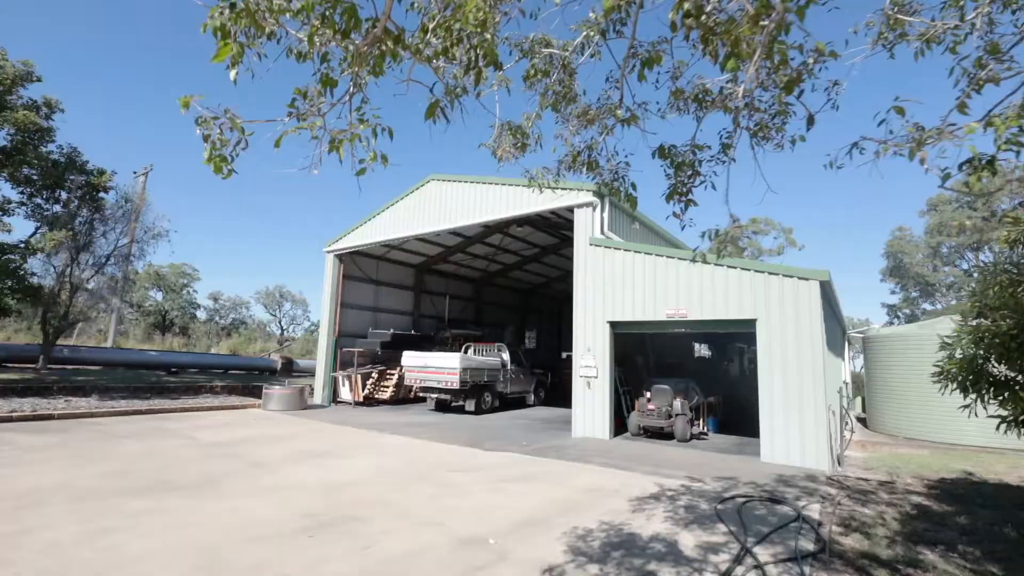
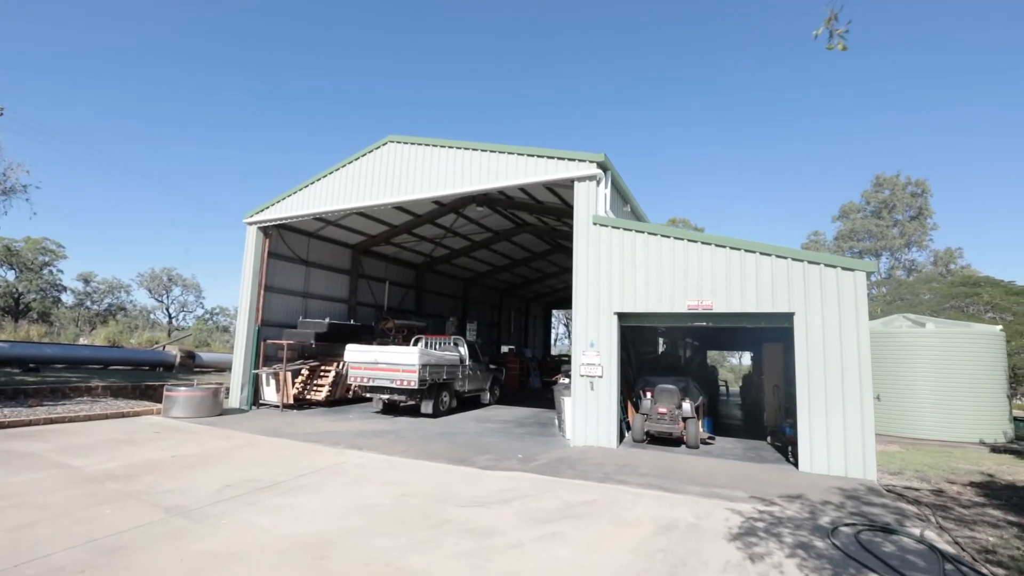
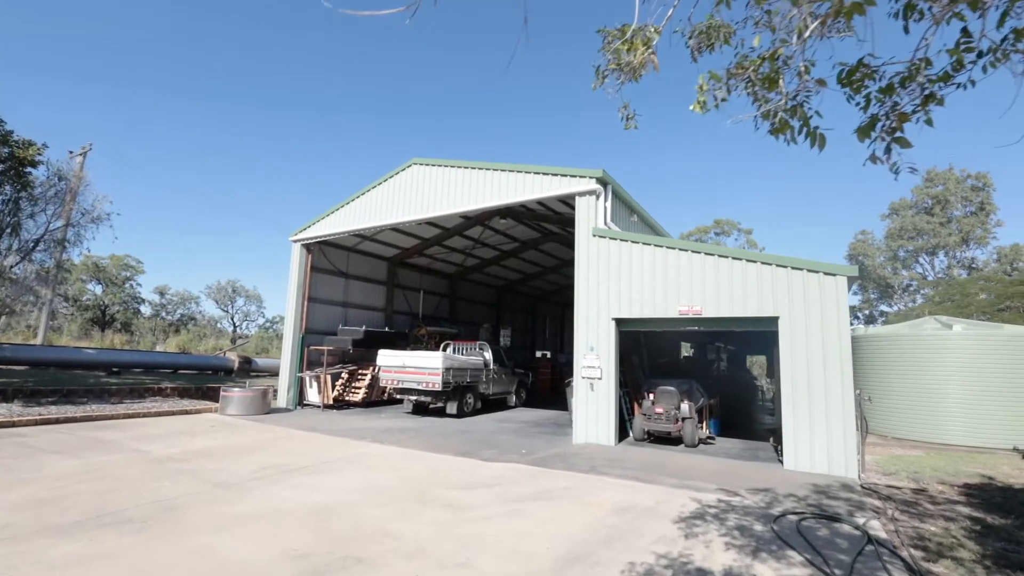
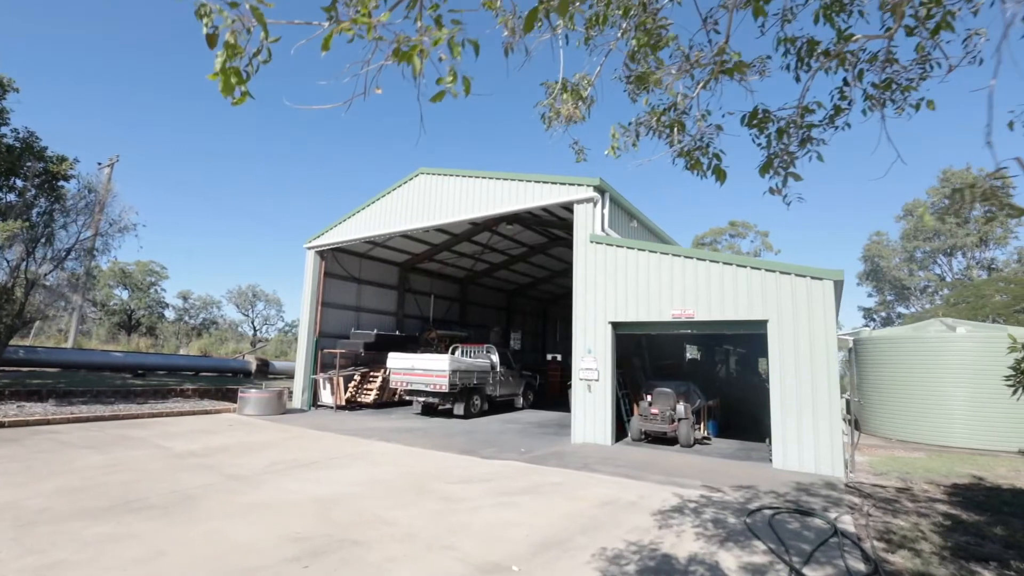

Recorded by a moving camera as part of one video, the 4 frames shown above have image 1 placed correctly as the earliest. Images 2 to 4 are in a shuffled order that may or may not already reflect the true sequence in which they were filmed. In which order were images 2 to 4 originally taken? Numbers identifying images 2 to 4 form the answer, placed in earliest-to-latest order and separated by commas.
4, 3, 2
